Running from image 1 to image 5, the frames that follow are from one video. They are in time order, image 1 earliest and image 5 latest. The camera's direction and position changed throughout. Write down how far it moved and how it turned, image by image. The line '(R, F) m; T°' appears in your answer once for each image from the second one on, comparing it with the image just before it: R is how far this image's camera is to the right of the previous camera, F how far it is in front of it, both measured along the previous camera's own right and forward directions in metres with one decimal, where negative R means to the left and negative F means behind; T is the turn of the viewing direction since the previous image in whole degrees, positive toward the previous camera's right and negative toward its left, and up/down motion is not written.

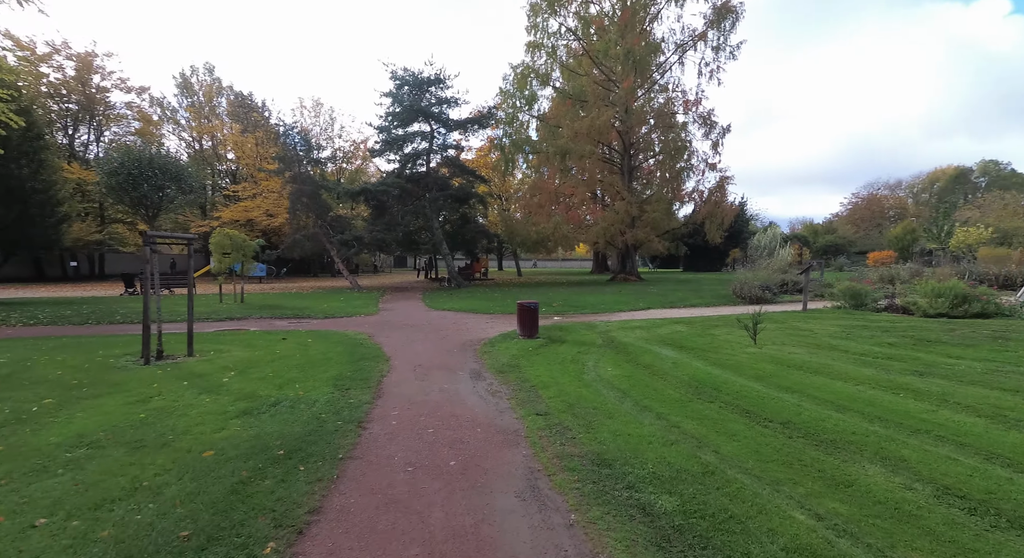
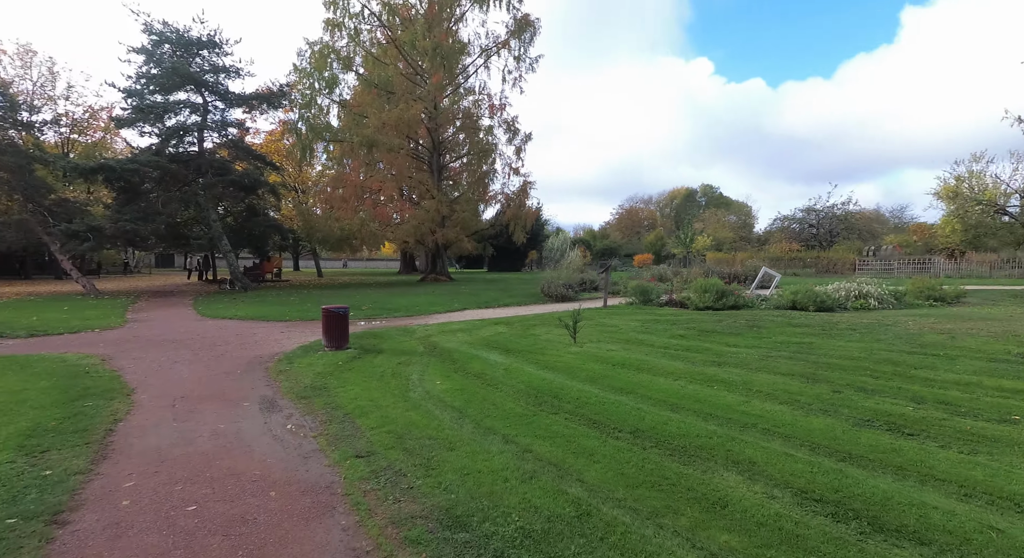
(-0.1, +1.1) m; +20°
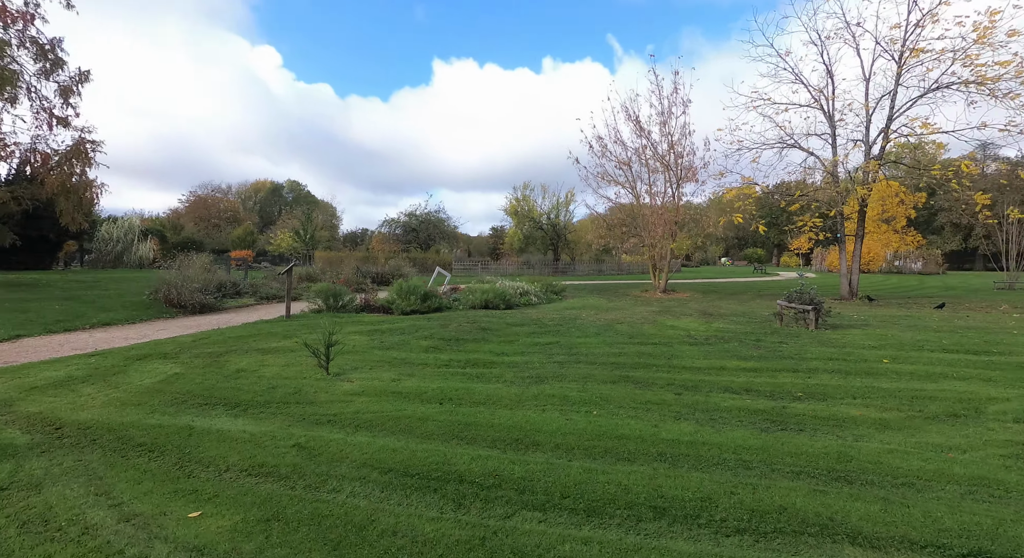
(-1.7, +3.4) m; +43°
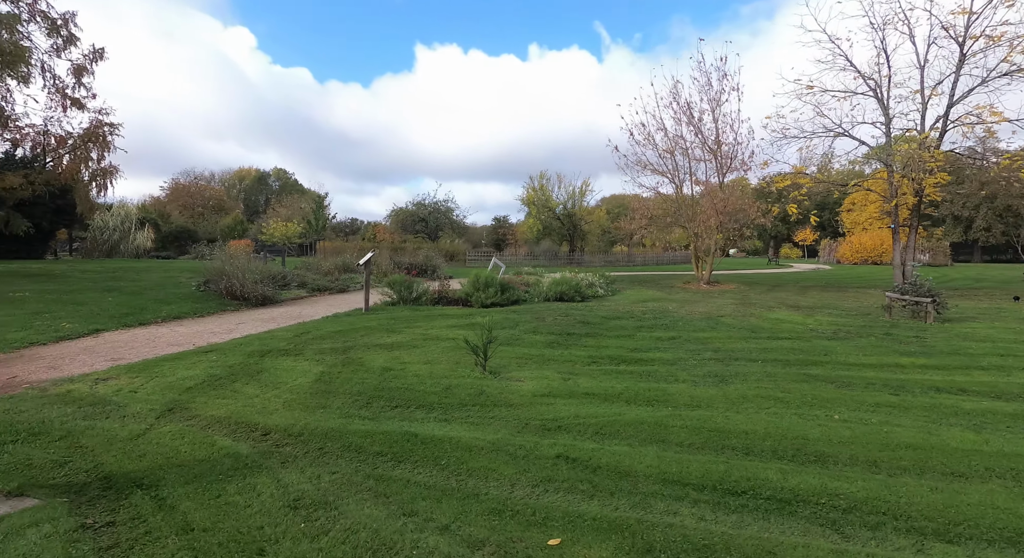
(-1.9, +0.5) m; -2°
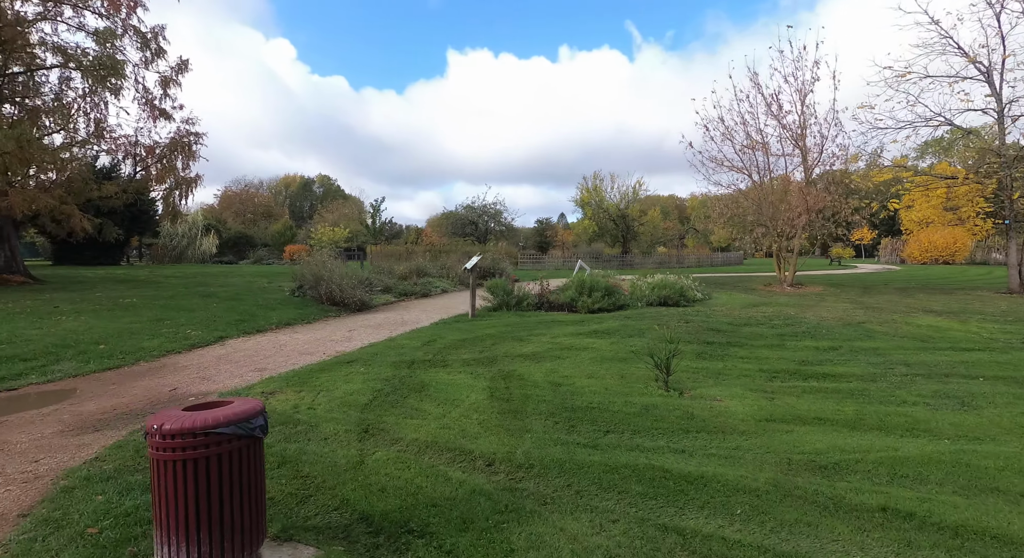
(-1.4, +0.5) m; -6°
